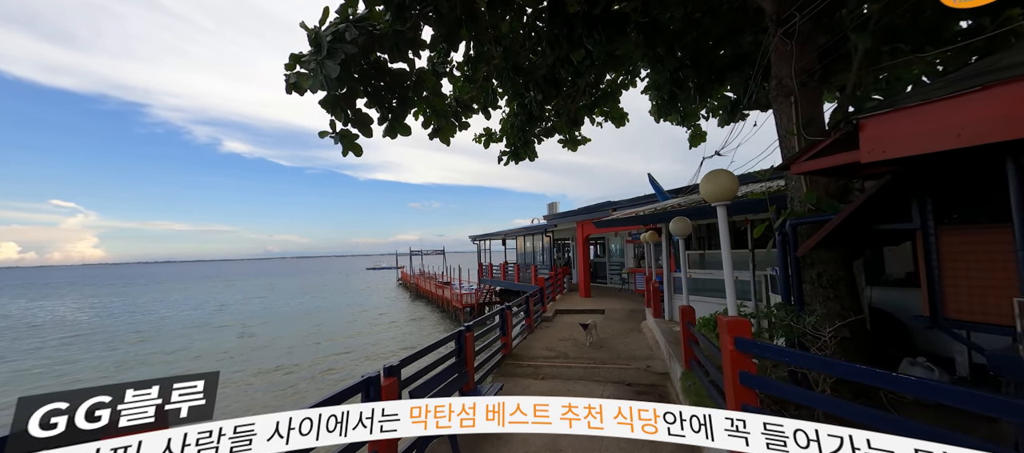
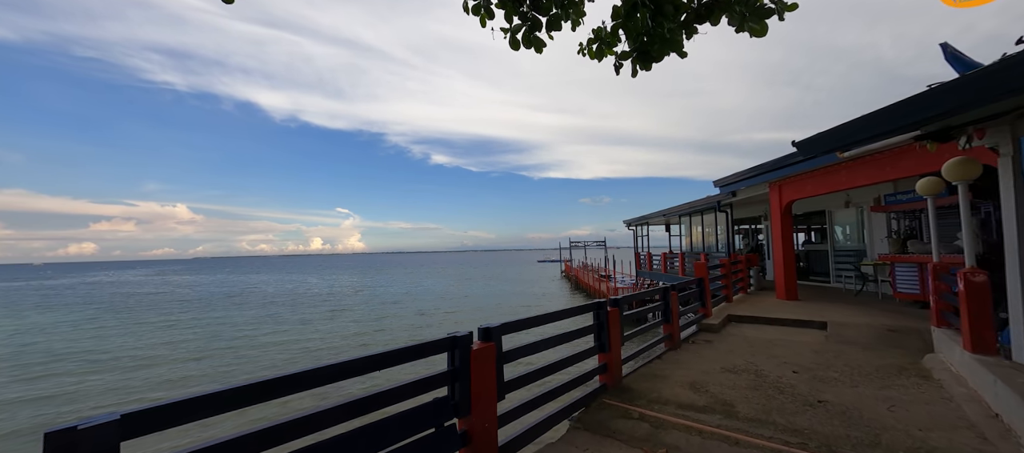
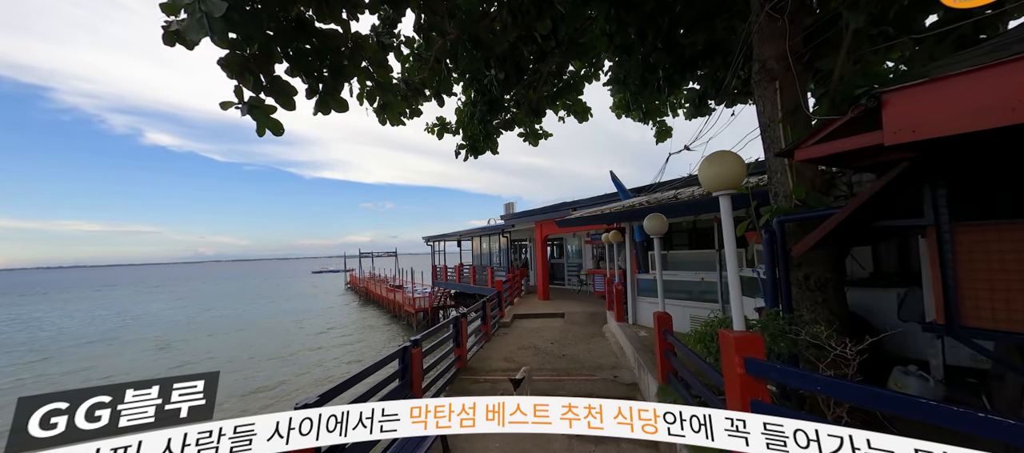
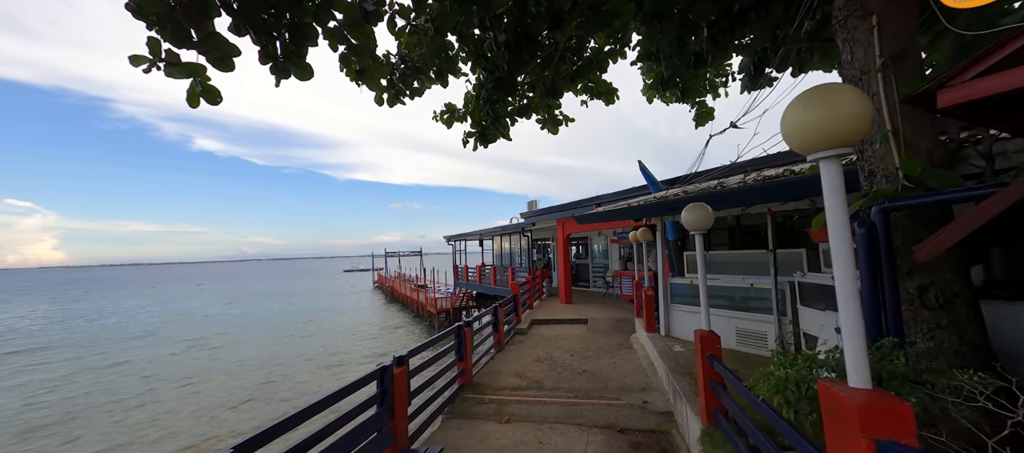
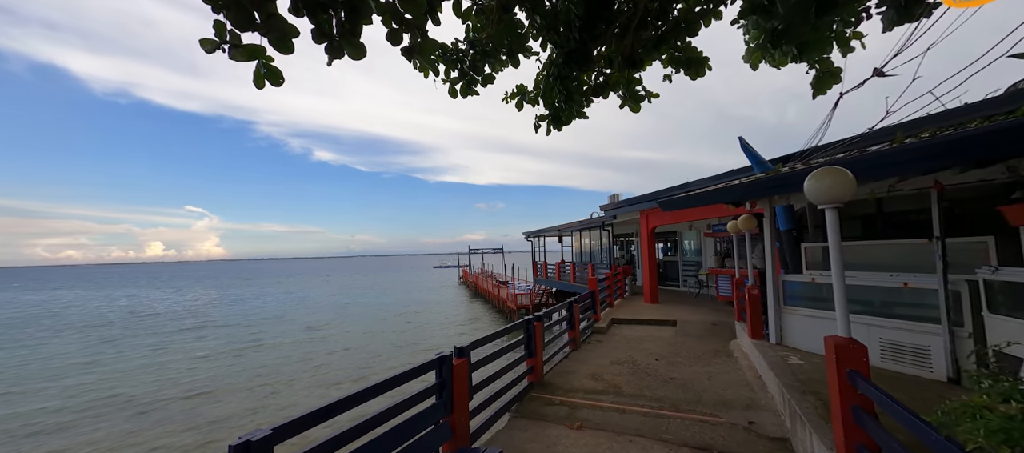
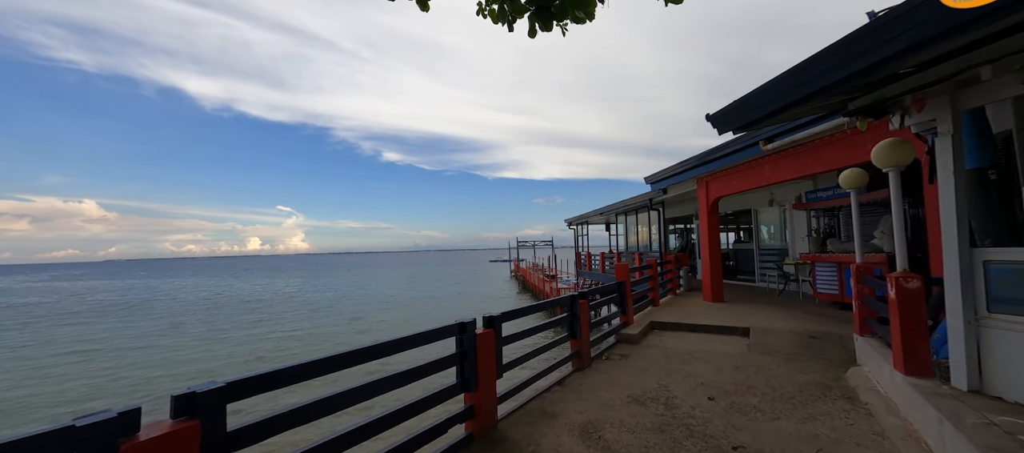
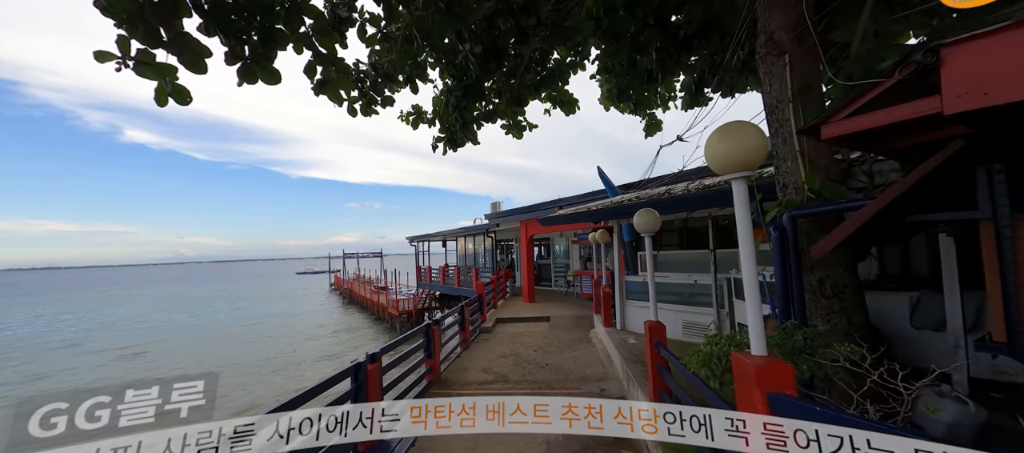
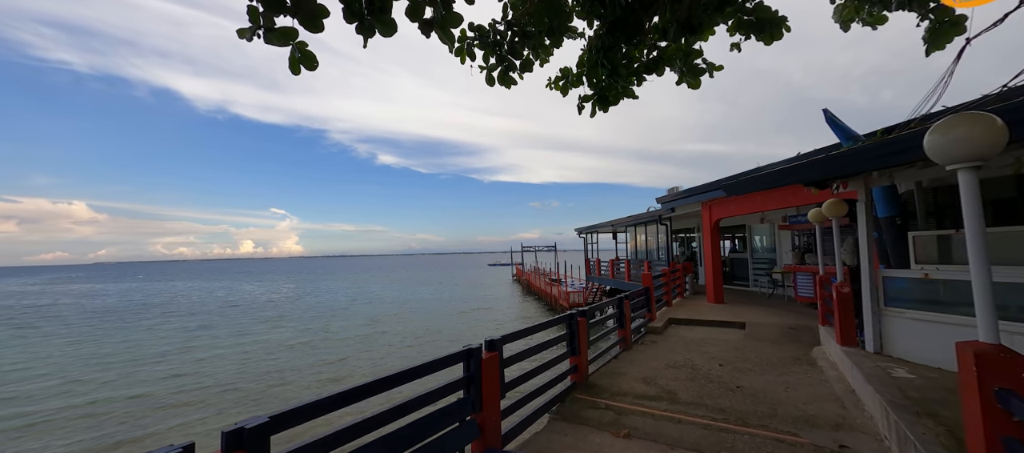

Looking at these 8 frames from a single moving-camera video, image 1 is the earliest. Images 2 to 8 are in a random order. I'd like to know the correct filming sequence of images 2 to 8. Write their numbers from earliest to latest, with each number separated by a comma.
3, 7, 4, 5, 8, 2, 6
